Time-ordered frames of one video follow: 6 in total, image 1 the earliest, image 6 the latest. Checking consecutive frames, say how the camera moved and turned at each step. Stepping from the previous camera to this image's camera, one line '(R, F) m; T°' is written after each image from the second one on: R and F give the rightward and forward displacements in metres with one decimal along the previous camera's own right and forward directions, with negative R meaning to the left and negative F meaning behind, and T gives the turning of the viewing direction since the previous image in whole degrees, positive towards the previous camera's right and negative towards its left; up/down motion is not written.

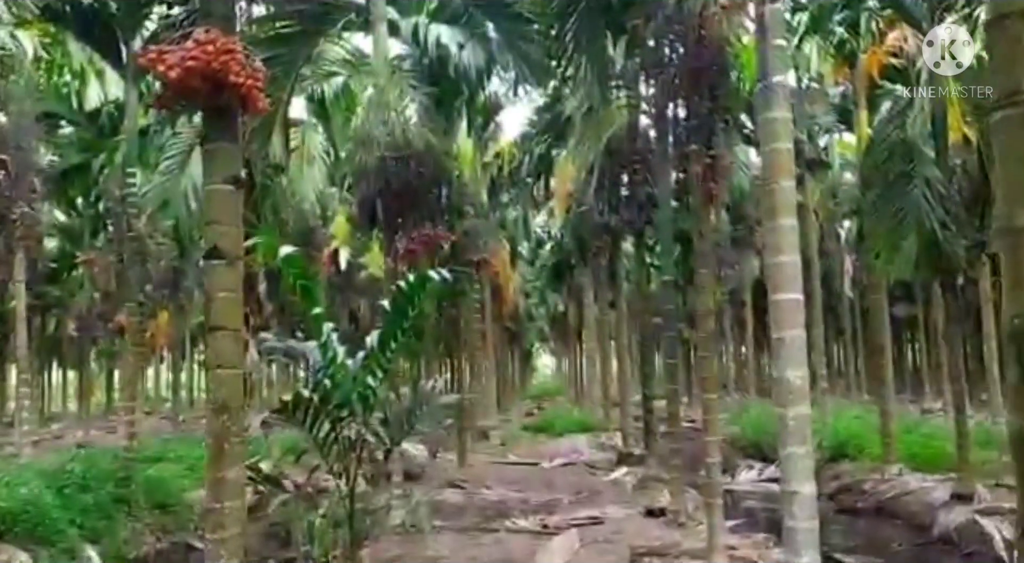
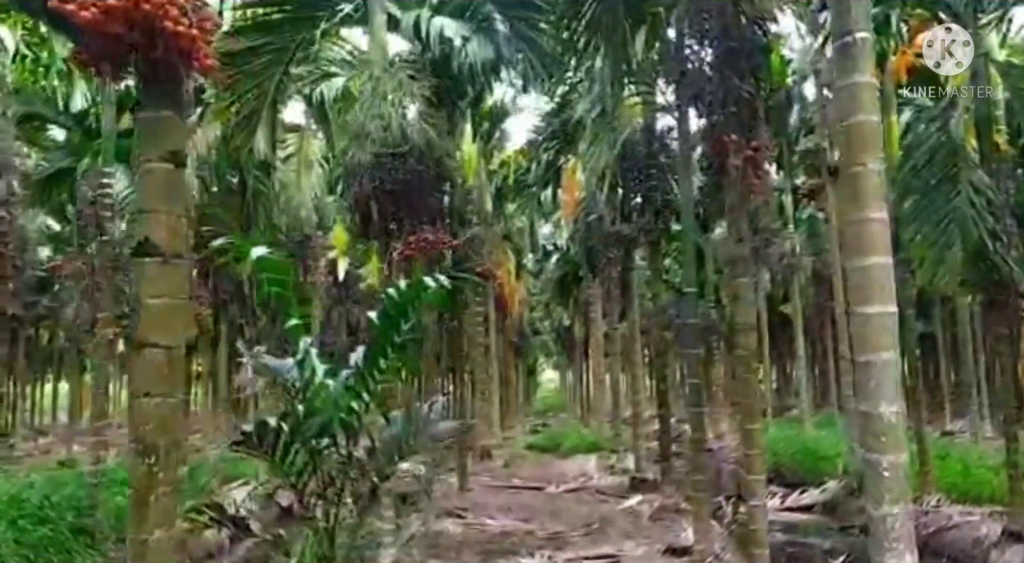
(0.0, +0.8) m; 0°
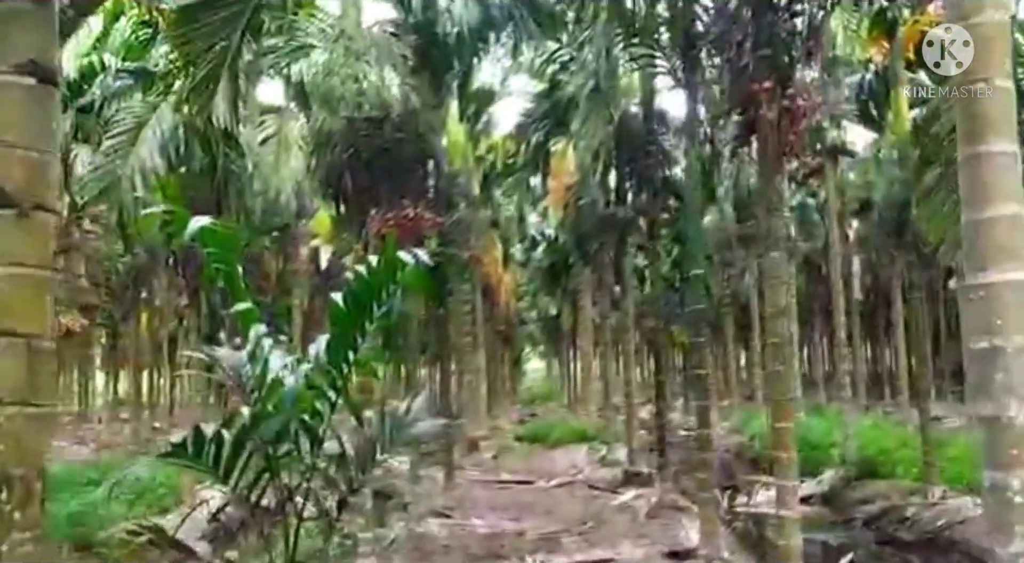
(0.0, +0.7) m; +1°
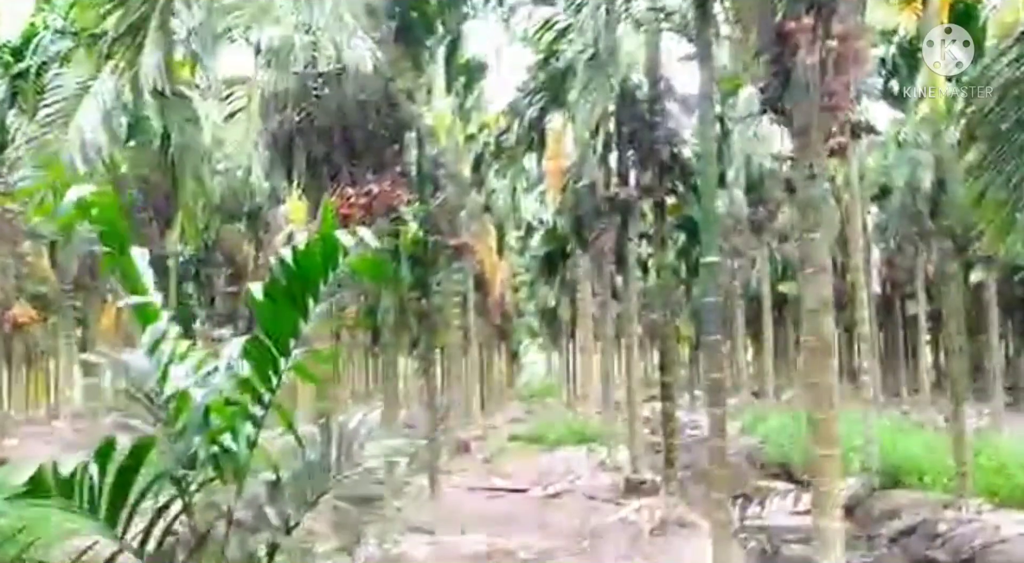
(+0.1, +1.1) m; 0°
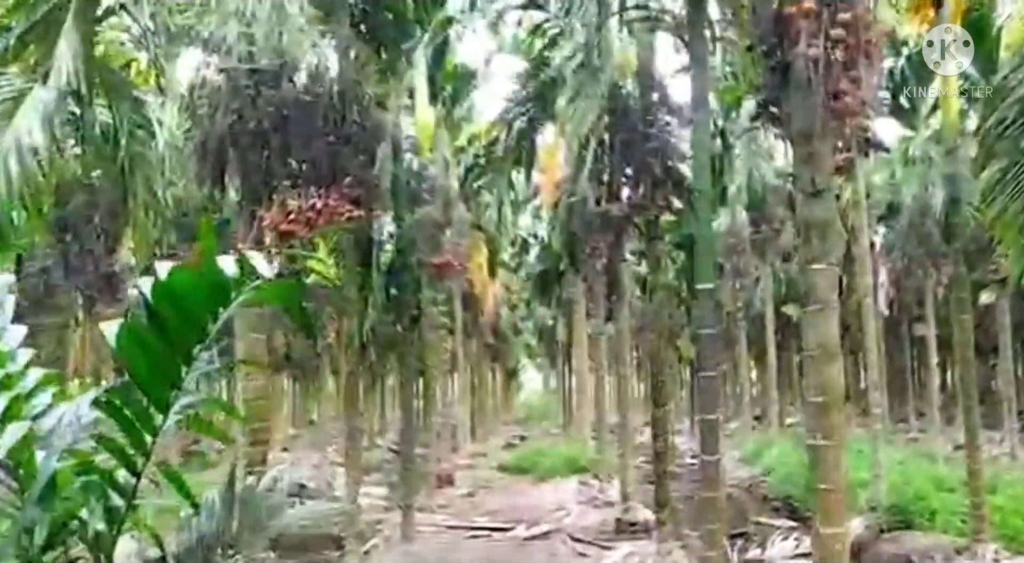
(+0.2, +0.8) m; 0°
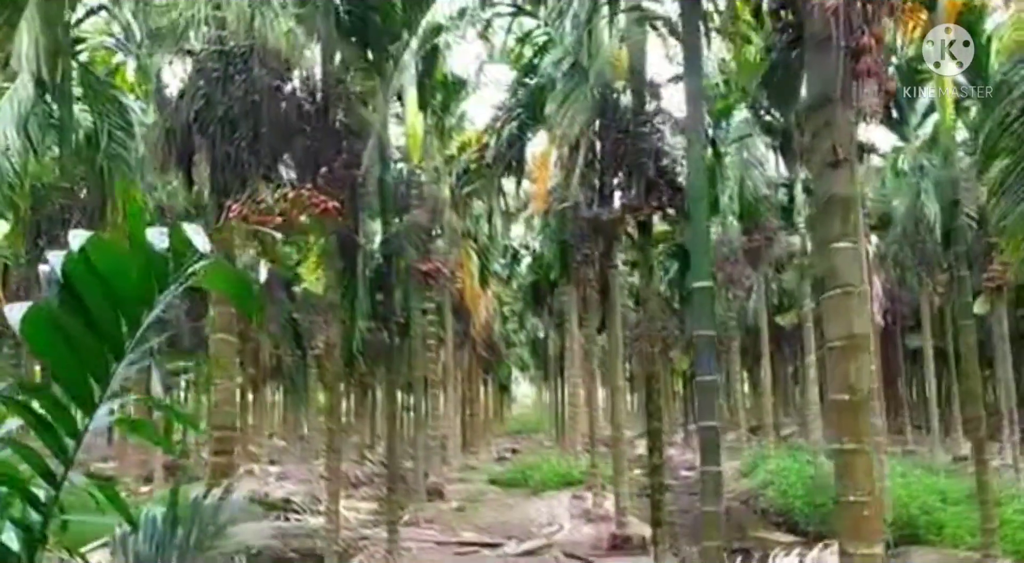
(0.0, +0.3) m; +1°
